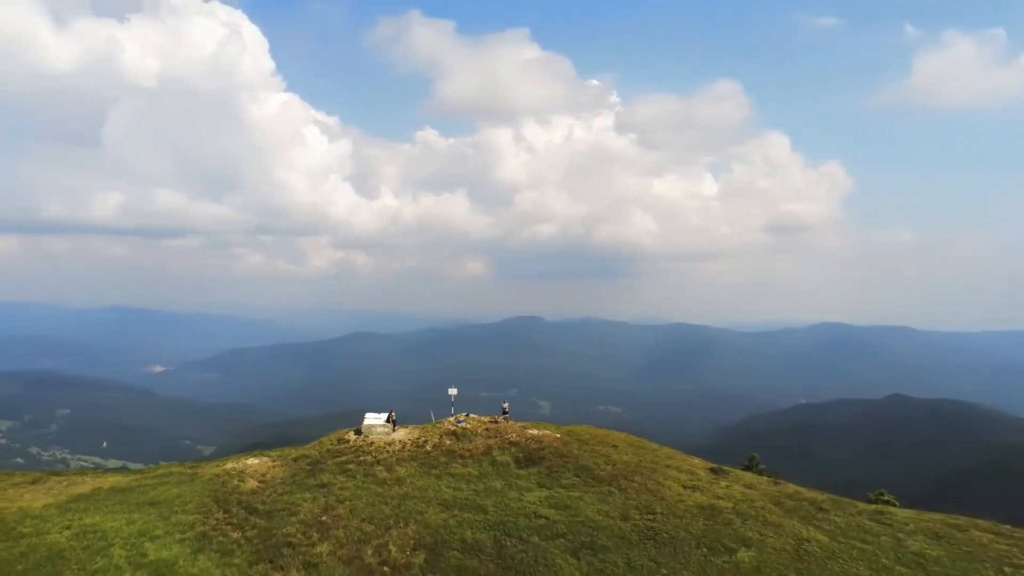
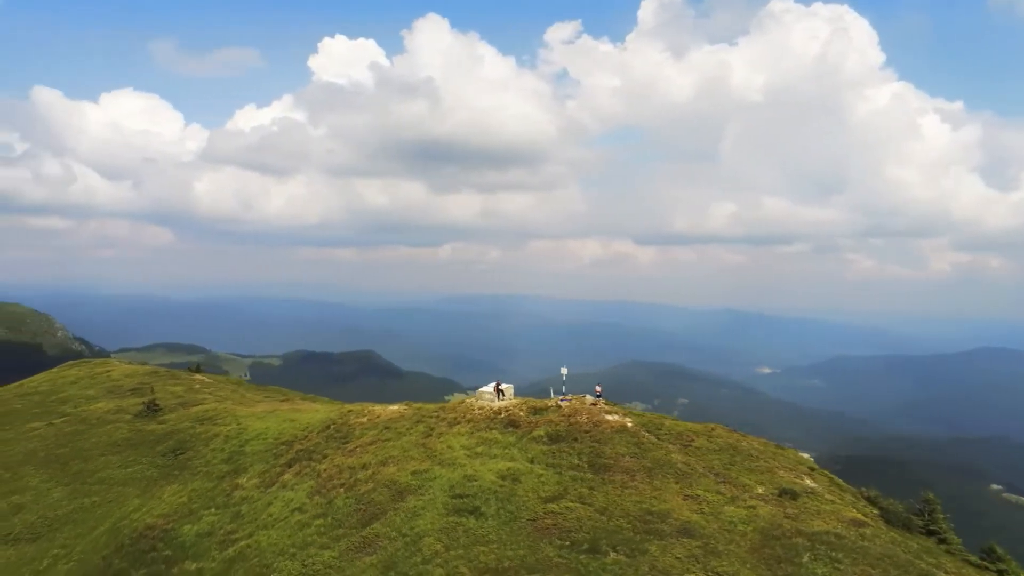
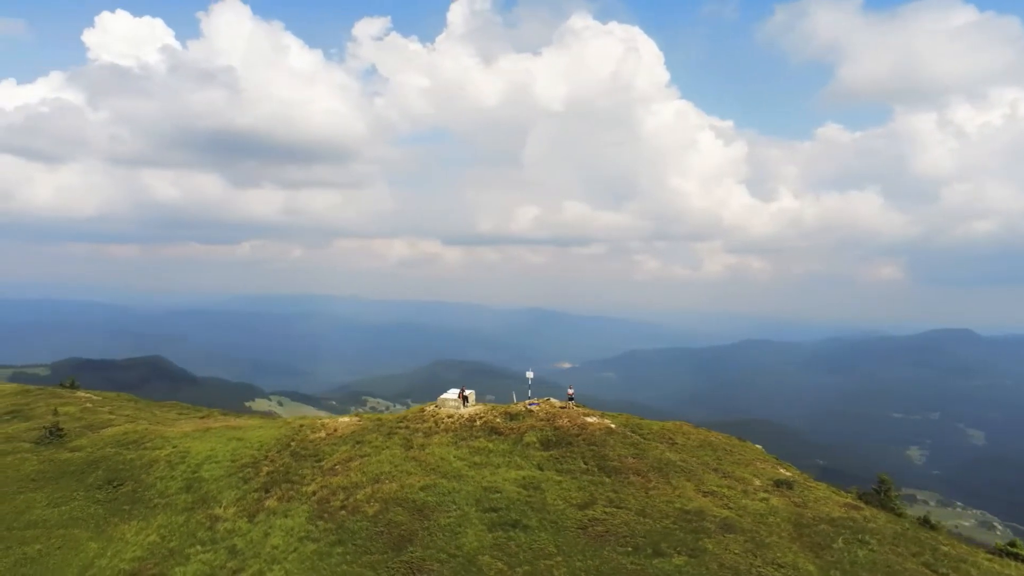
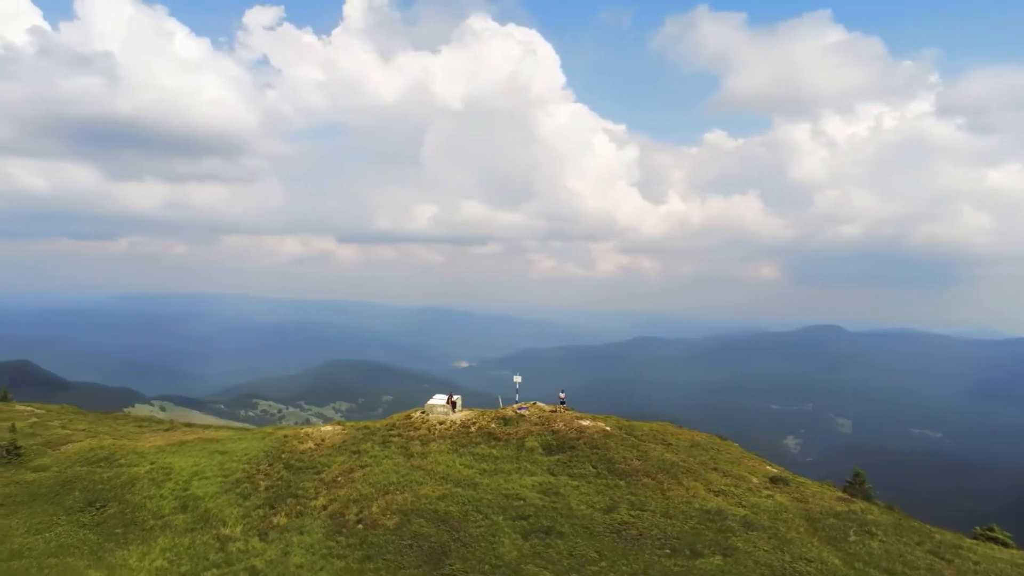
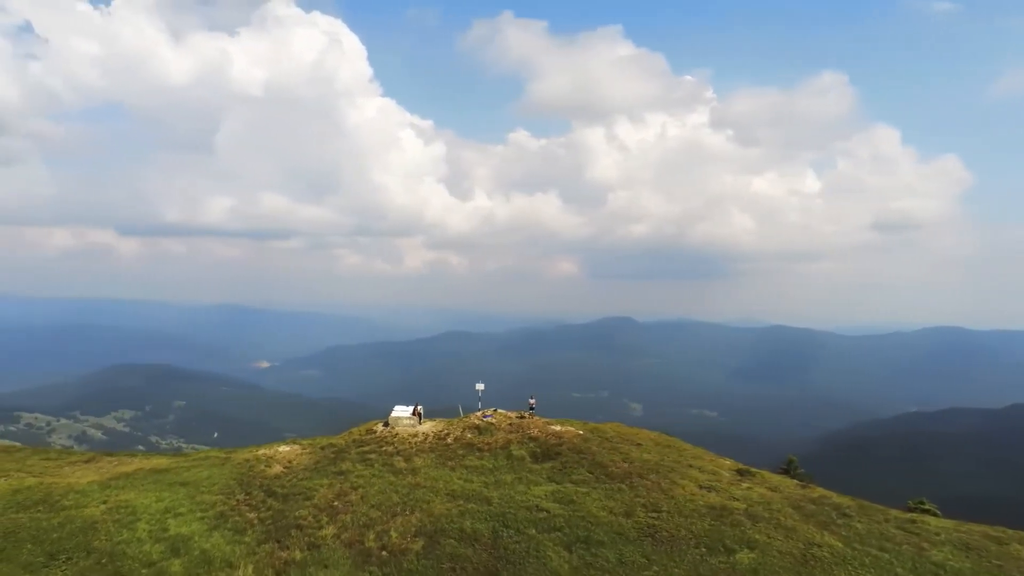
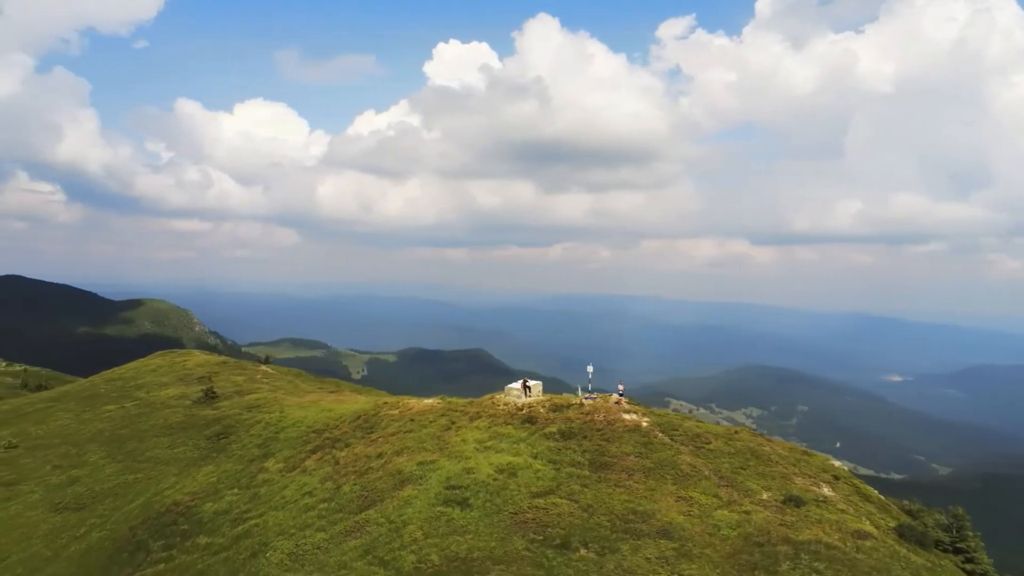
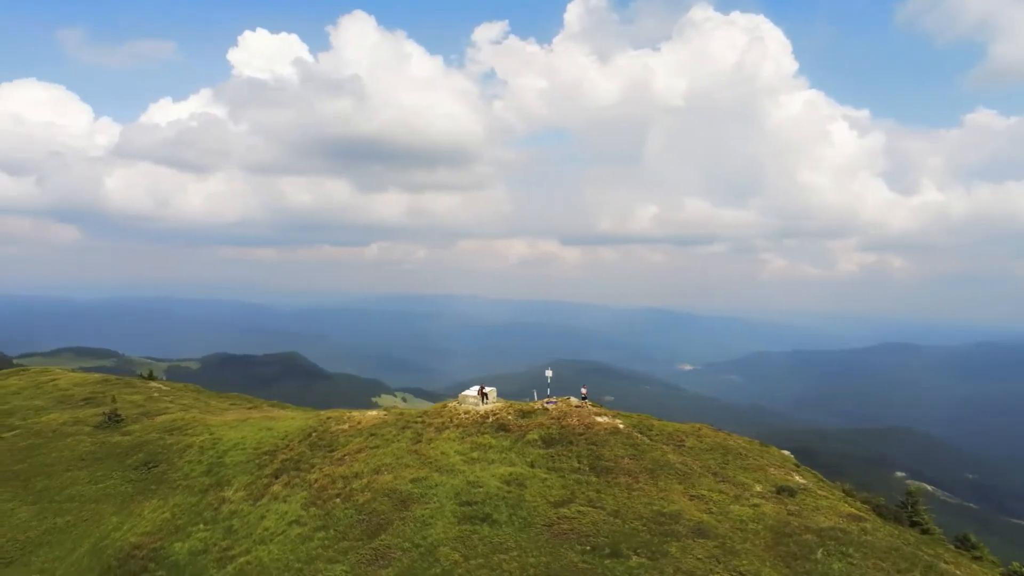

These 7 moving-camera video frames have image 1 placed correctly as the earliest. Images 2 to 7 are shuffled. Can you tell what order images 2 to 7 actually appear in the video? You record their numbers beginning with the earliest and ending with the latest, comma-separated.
5, 4, 3, 7, 2, 6
